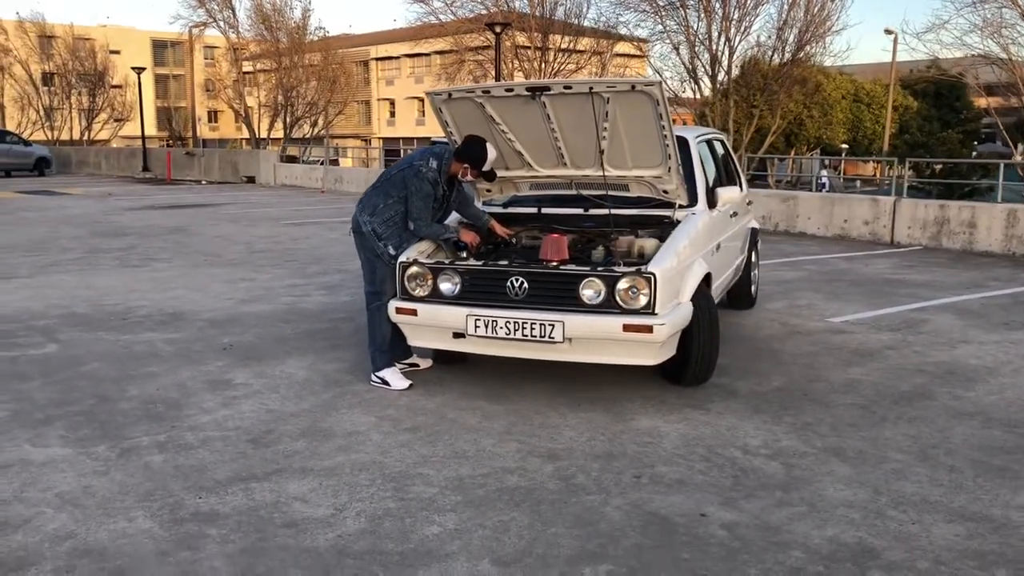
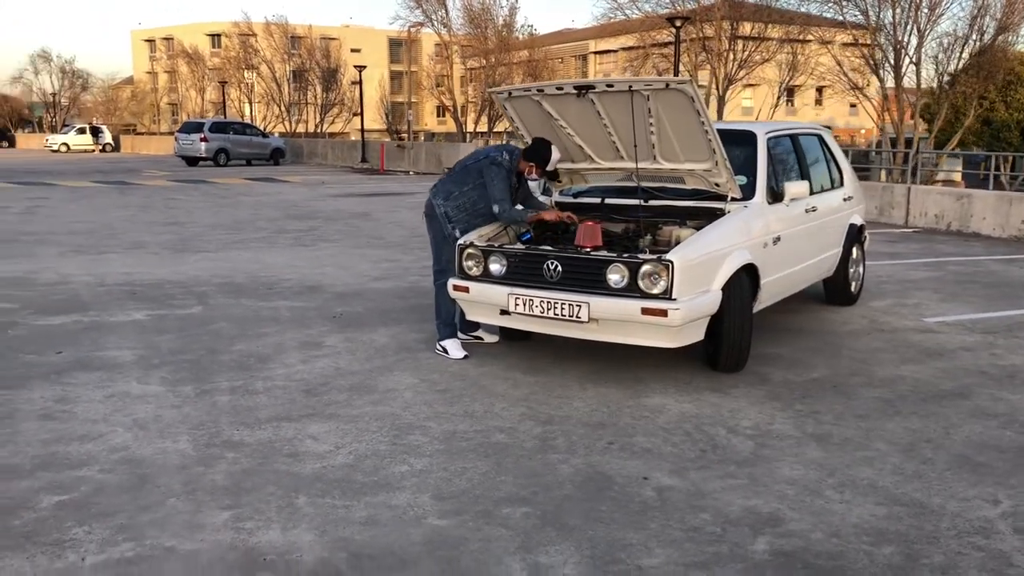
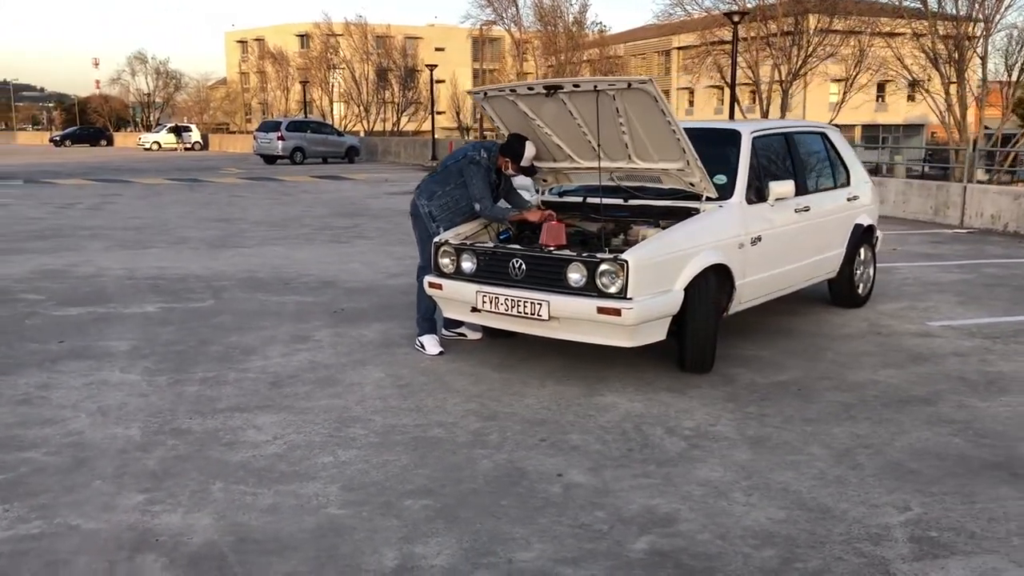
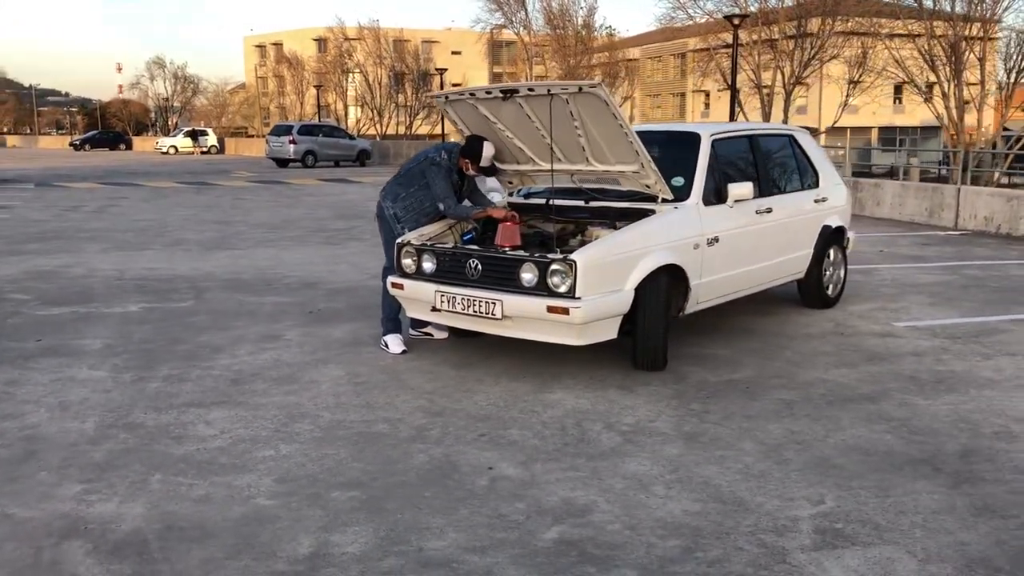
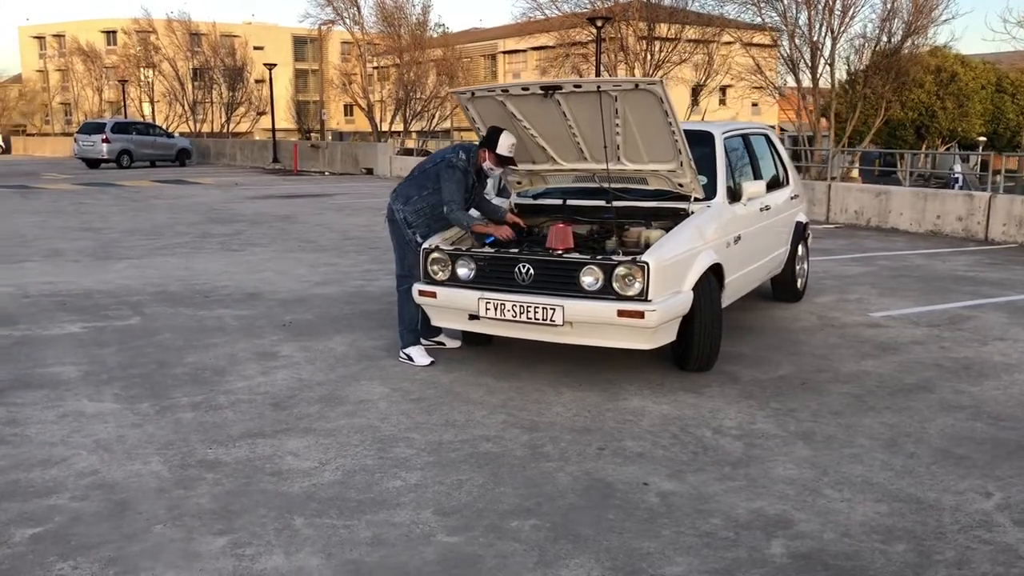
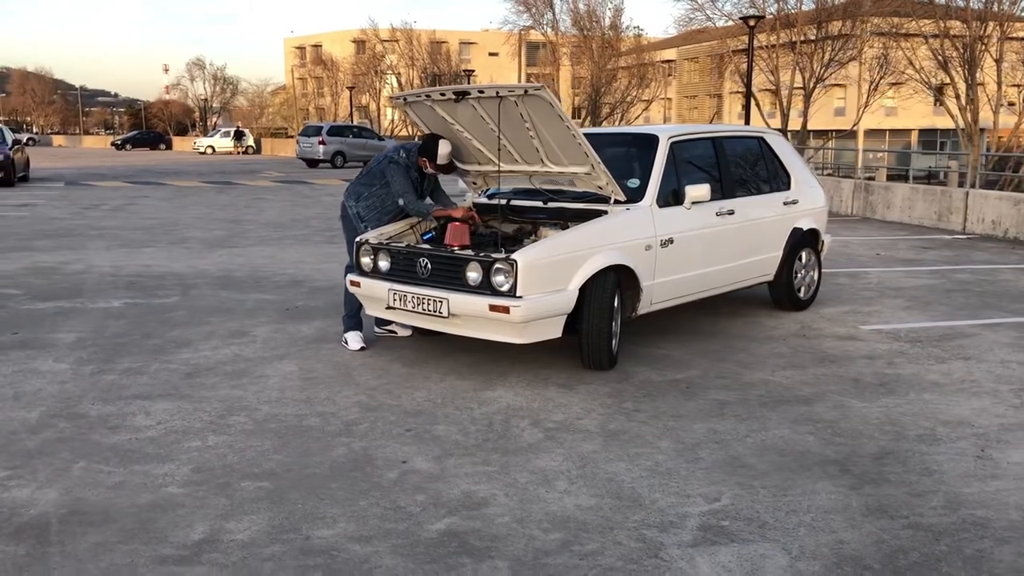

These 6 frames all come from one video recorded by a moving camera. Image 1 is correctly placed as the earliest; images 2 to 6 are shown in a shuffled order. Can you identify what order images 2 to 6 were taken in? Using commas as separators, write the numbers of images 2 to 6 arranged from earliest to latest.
5, 2, 3, 4, 6
